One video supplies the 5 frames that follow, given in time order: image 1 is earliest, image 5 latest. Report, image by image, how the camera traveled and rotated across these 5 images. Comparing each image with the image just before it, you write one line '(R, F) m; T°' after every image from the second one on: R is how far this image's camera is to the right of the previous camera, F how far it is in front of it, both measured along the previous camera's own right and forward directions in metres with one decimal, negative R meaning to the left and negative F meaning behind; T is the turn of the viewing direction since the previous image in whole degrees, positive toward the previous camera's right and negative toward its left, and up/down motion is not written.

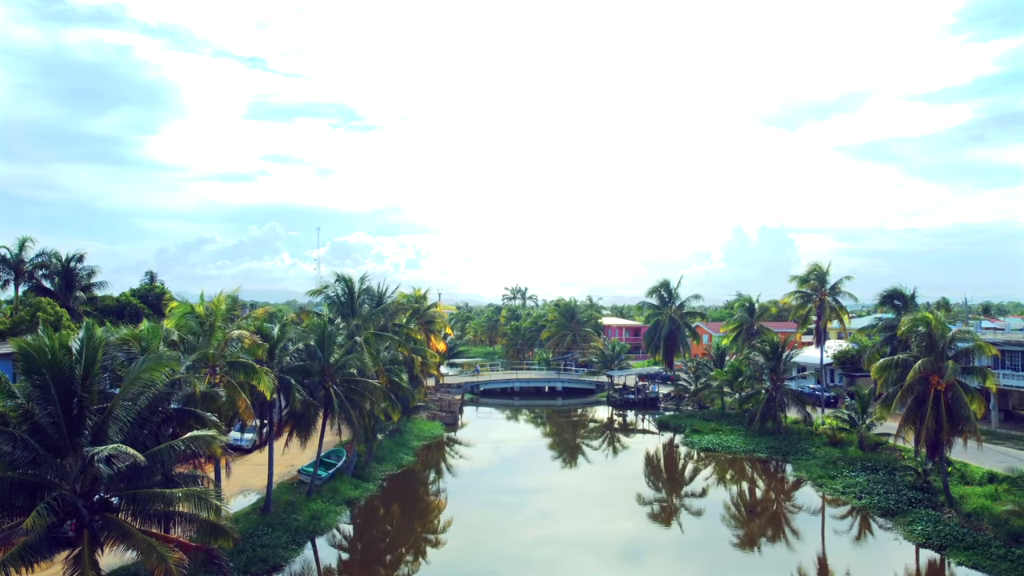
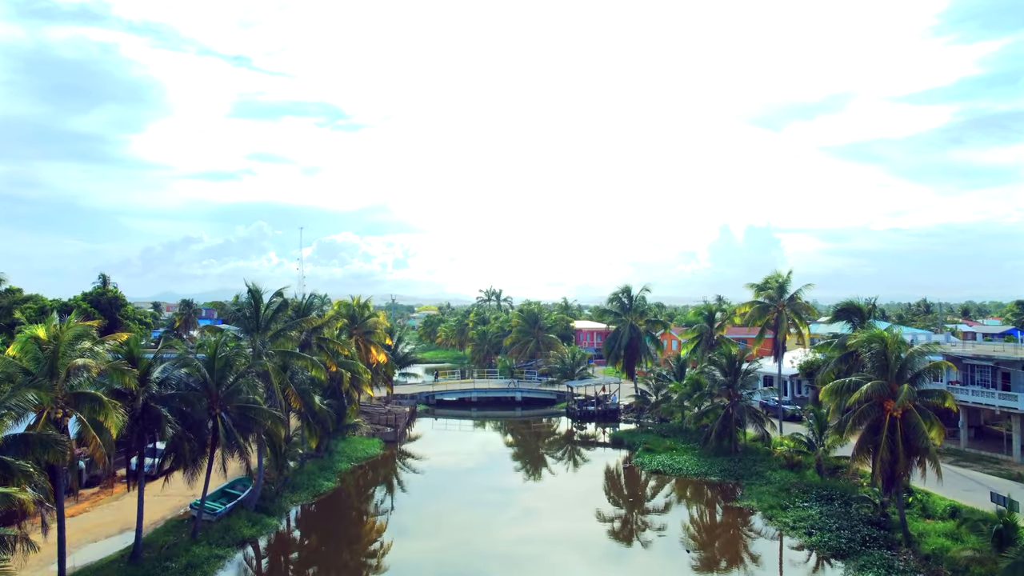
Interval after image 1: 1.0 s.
(+2.4, +2.4) m; +1°
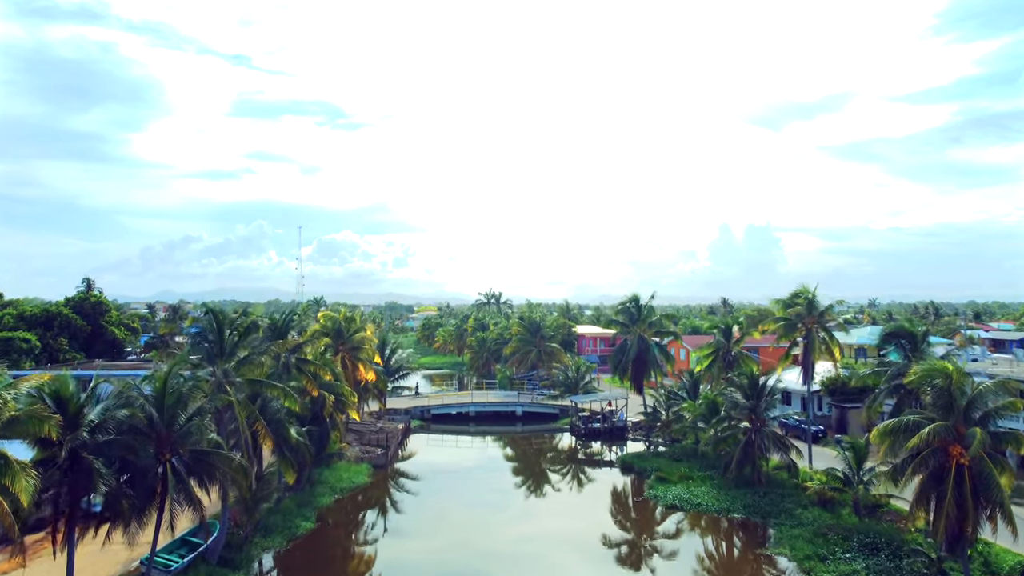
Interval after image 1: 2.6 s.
(0.0, +2.9) m; 0°
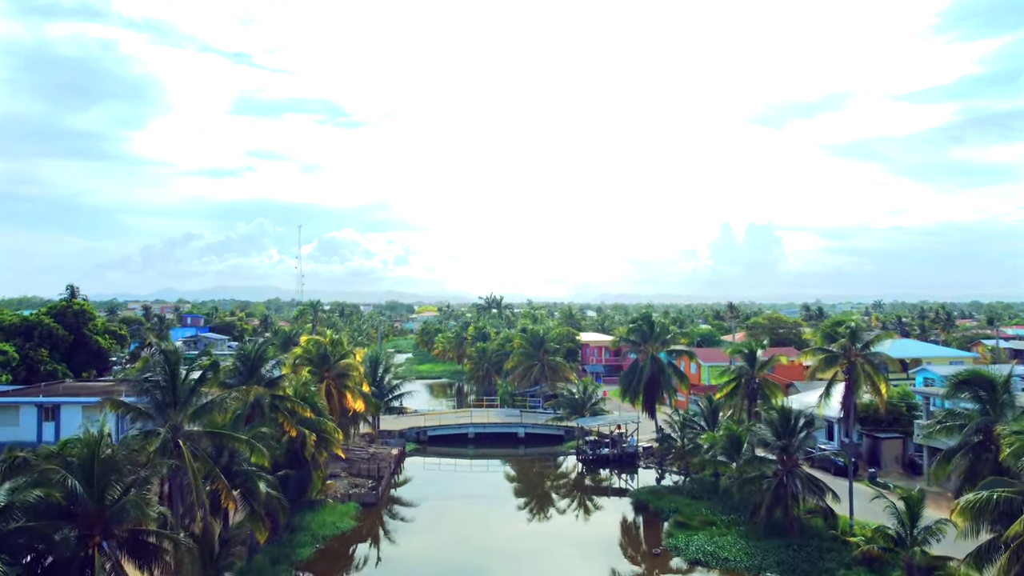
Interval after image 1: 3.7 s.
(-0.1, +3.1) m; 0°
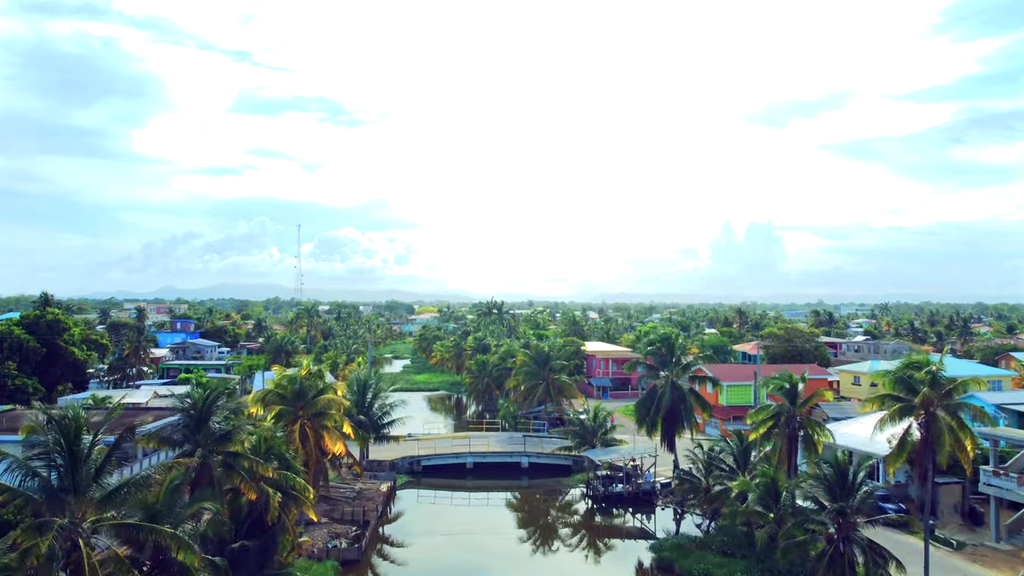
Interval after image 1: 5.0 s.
(-0.2, +4.2) m; 0°
